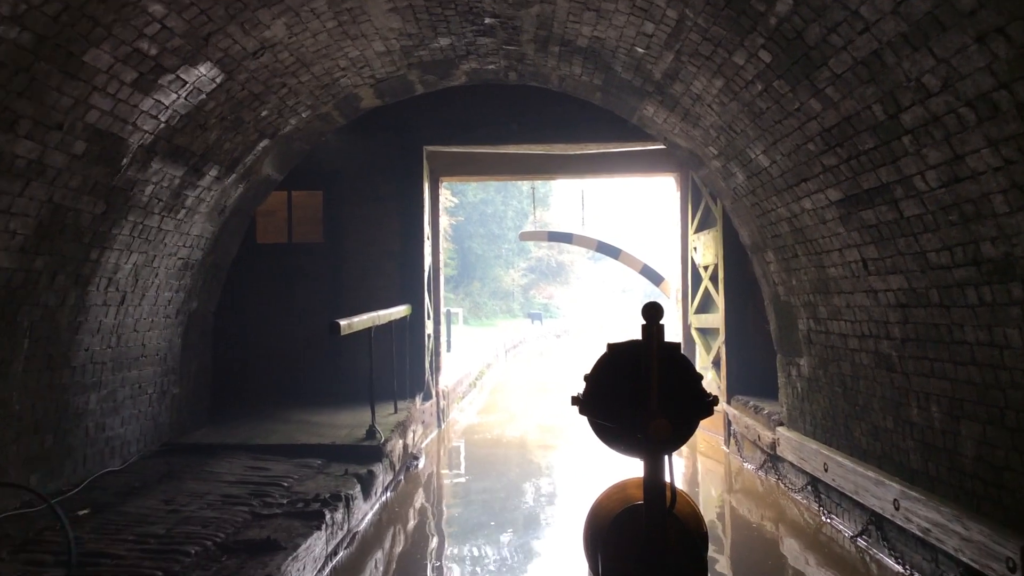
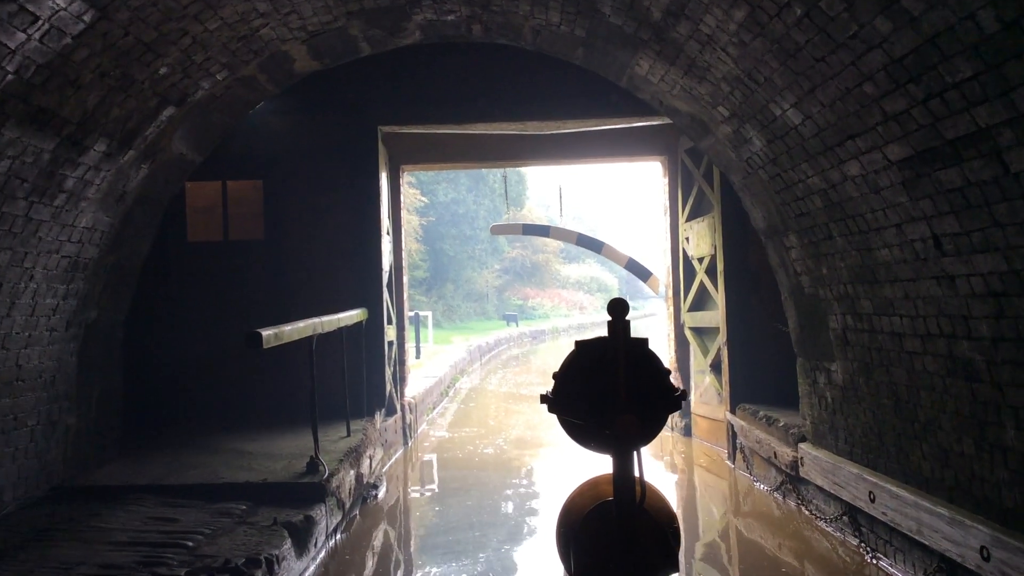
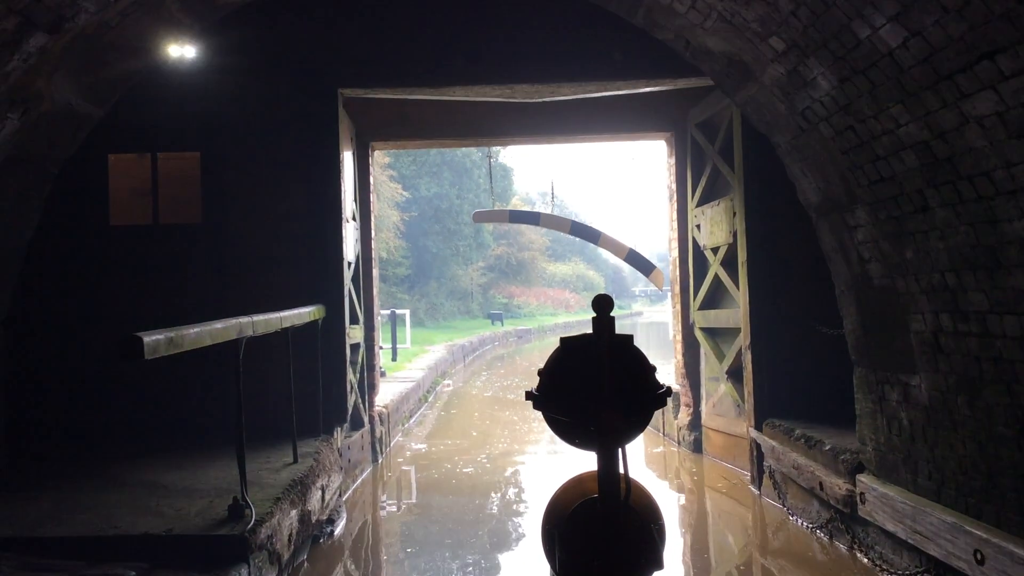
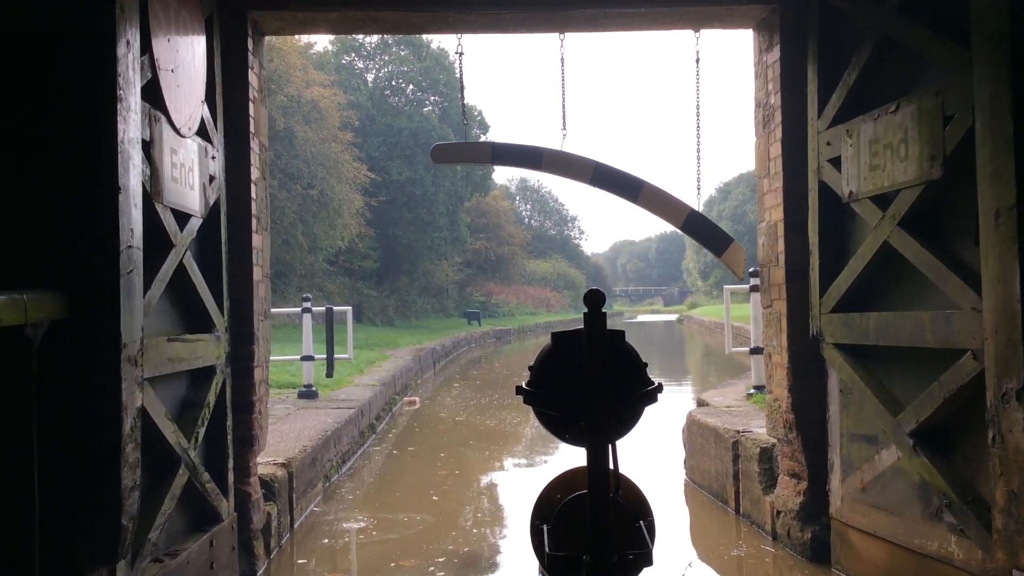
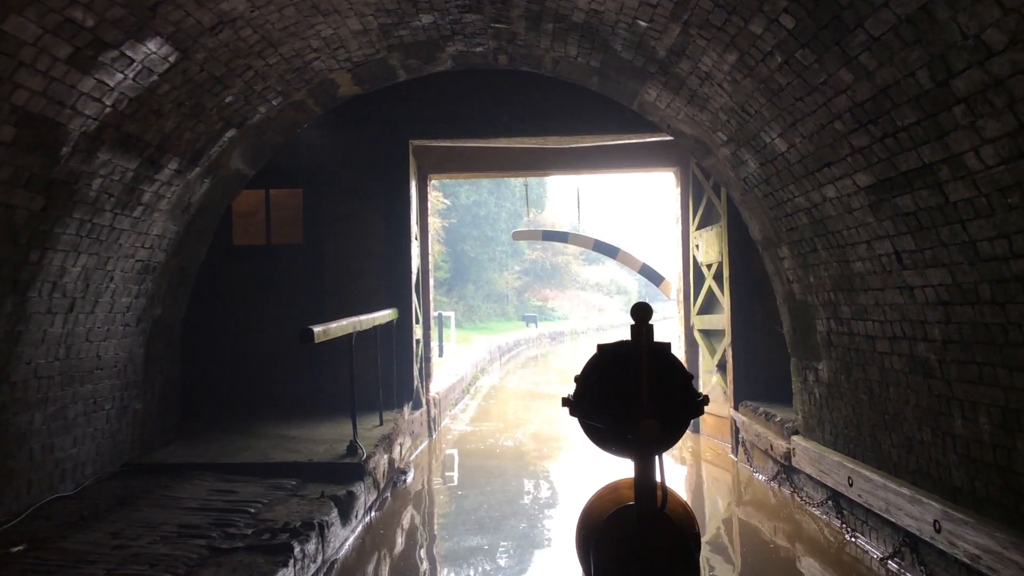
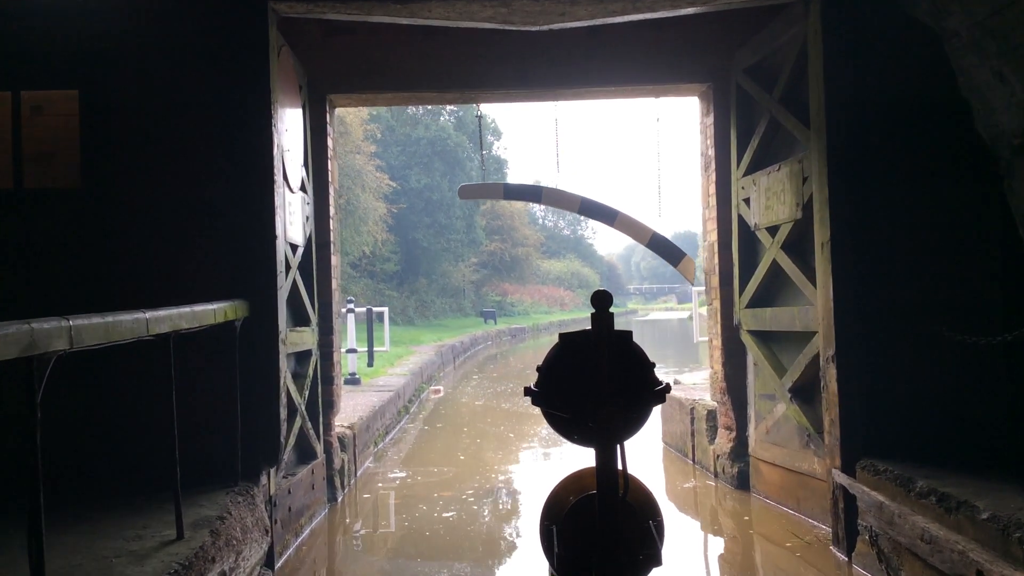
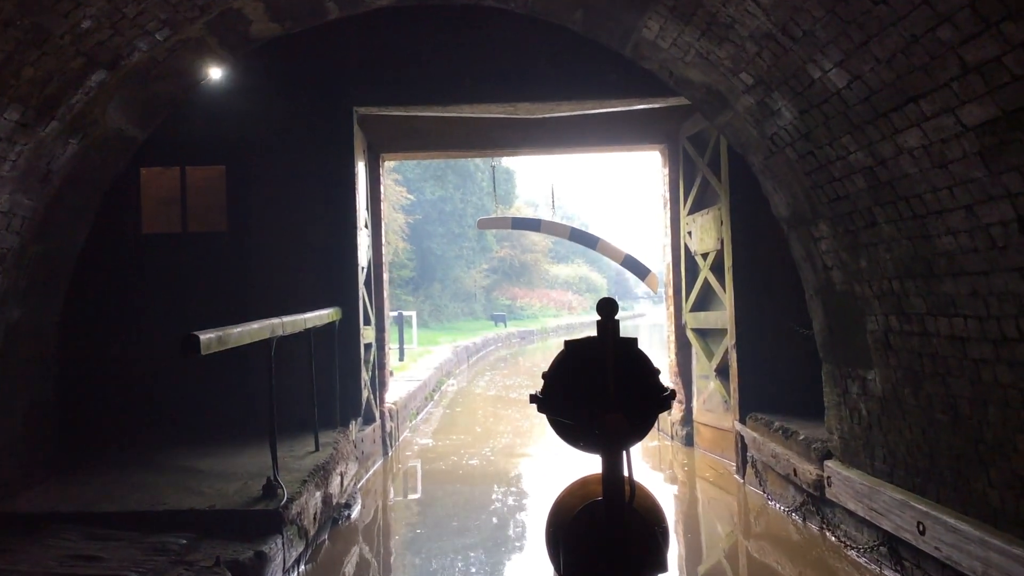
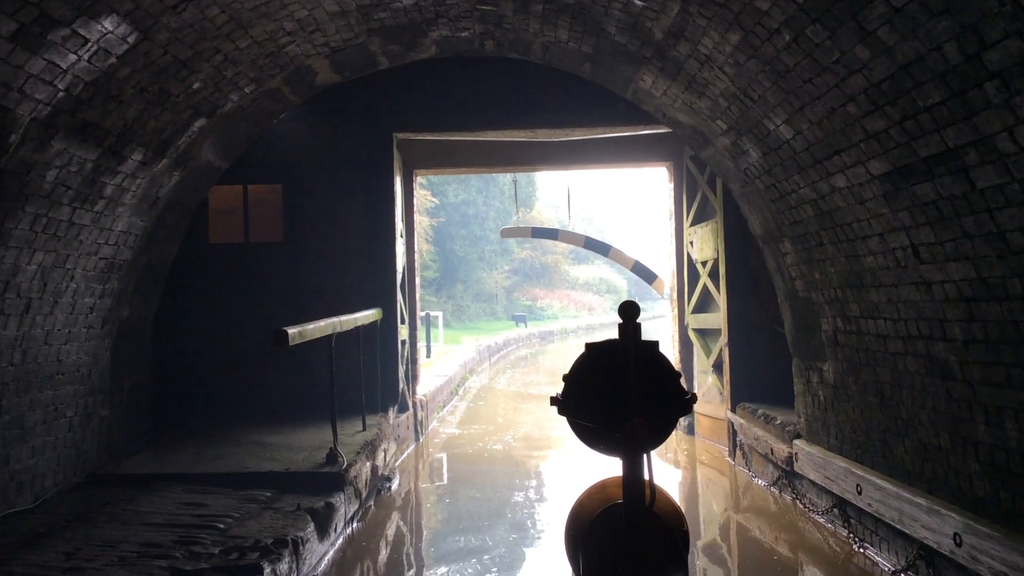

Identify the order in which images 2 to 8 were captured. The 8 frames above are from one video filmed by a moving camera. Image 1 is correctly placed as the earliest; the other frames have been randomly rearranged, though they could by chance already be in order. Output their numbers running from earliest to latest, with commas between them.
5, 8, 2, 7, 3, 6, 4
